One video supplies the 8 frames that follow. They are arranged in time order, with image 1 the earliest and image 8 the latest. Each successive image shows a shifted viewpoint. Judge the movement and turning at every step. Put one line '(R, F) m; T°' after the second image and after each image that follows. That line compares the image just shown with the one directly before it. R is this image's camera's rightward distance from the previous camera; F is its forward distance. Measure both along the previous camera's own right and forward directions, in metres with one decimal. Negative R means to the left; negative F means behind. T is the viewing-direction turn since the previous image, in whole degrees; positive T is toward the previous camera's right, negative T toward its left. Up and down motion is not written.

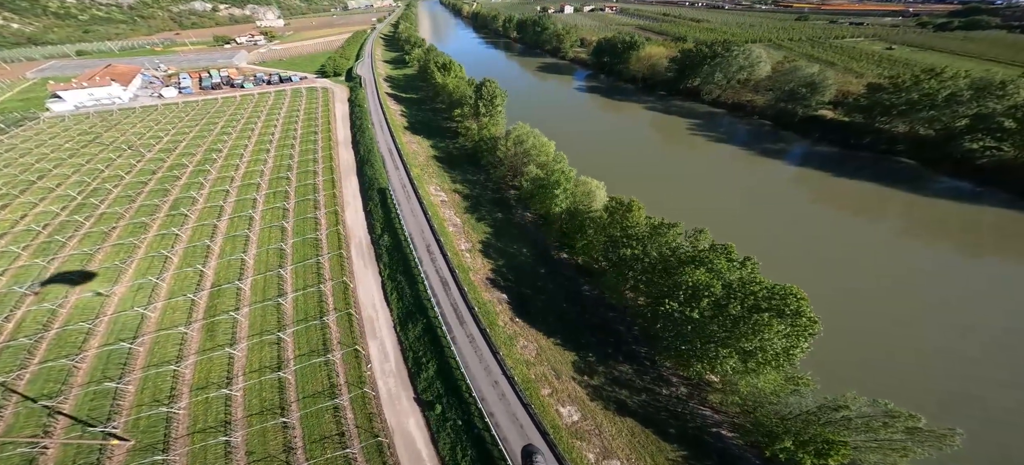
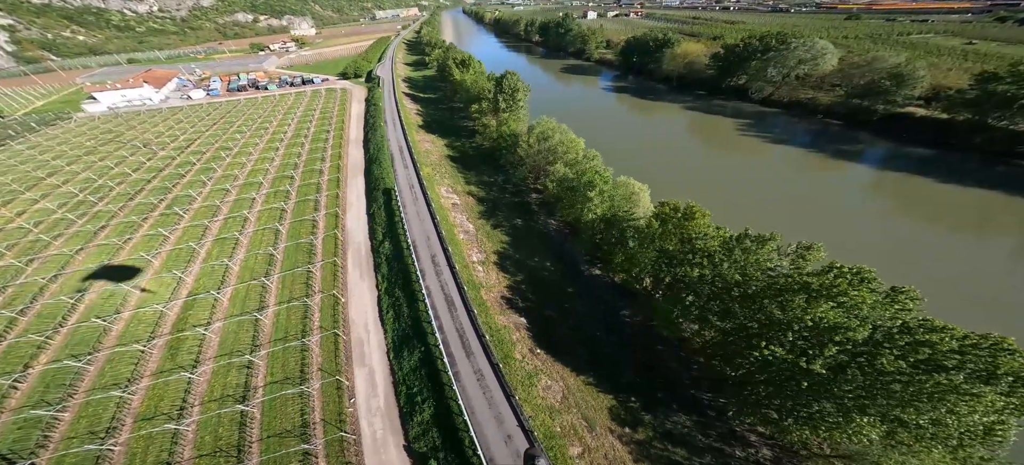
(-0.4, +7.7) m; -3°
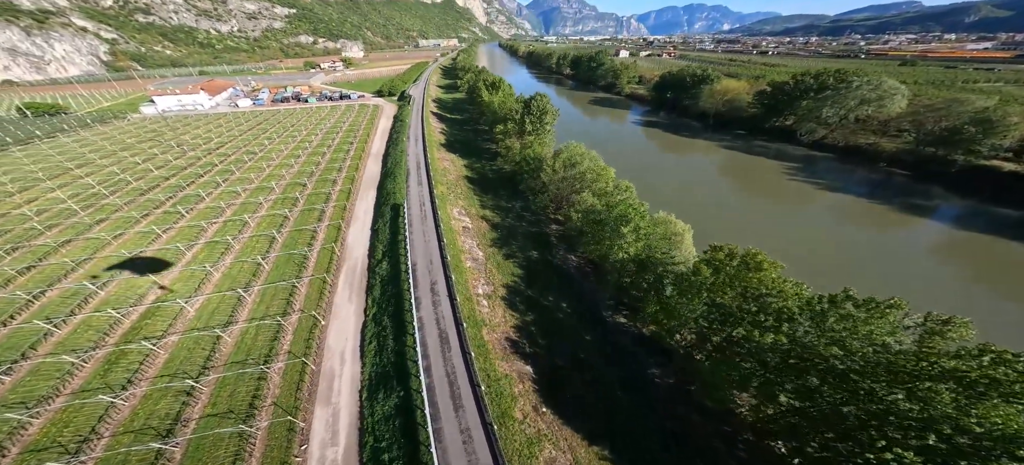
(+0.5, +5.1) m; -3°
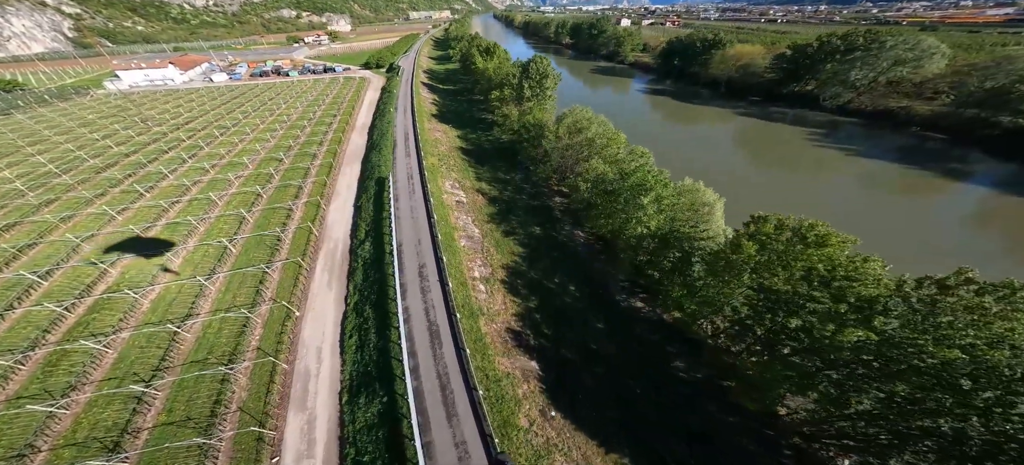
(-0.2, +4.8) m; 0°
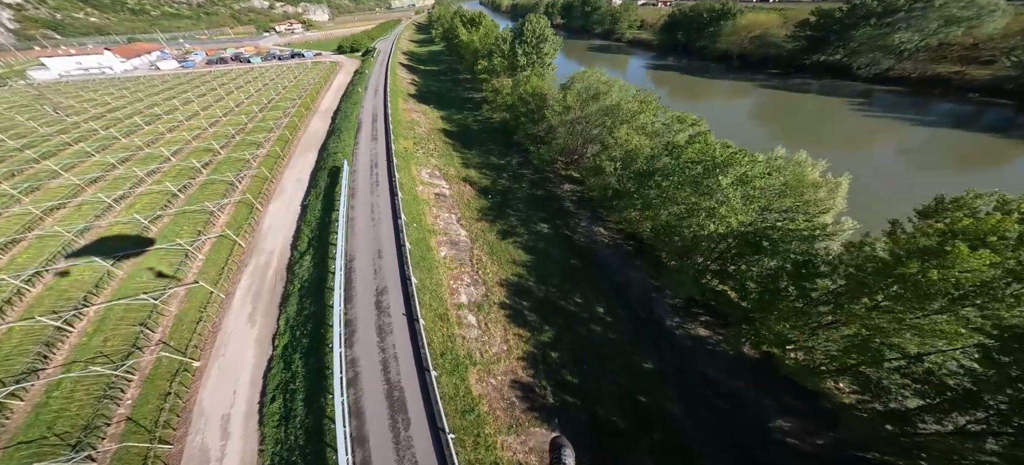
(-0.5, +9.6) m; +1°
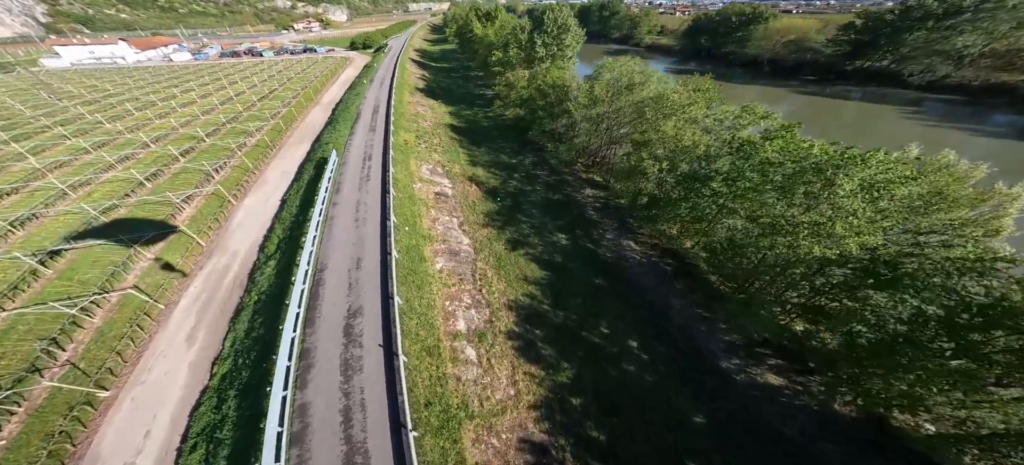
(-0.3, +4.5) m; -1°
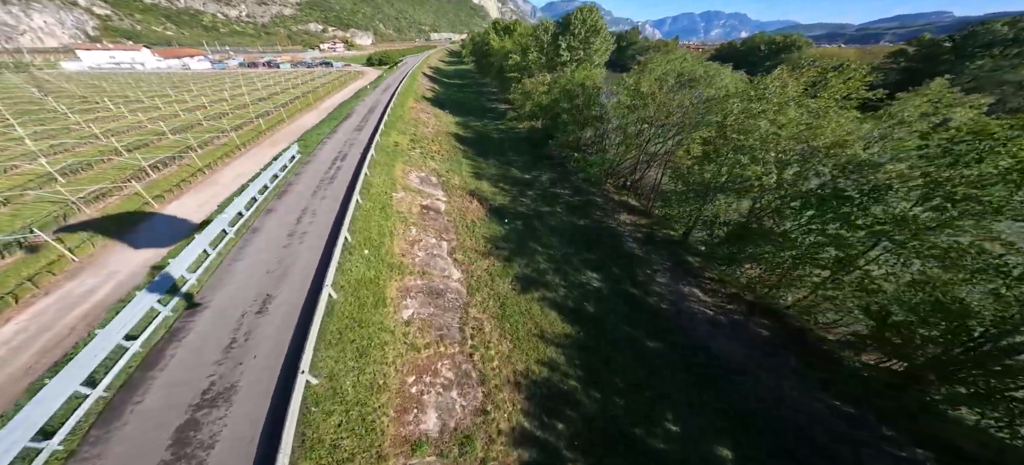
(-0.2, +6.7) m; -1°
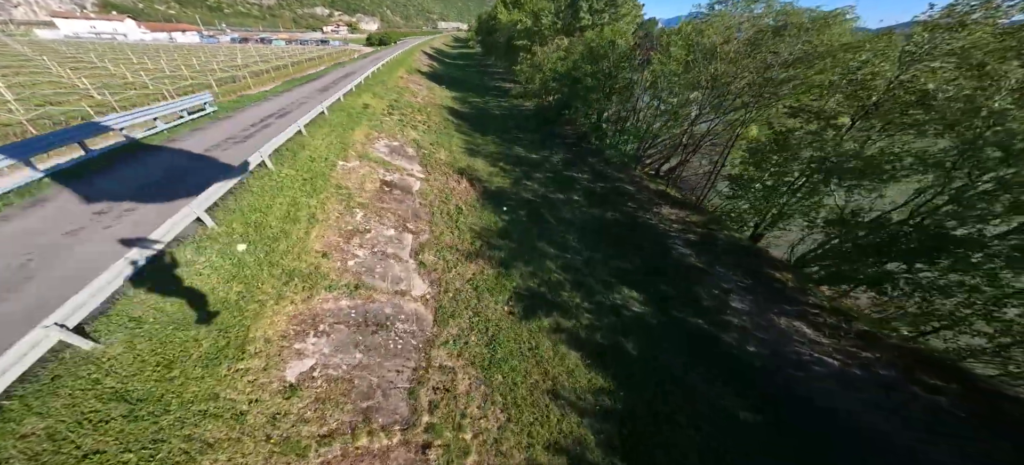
(+0.1, +5.8) m; 0°
